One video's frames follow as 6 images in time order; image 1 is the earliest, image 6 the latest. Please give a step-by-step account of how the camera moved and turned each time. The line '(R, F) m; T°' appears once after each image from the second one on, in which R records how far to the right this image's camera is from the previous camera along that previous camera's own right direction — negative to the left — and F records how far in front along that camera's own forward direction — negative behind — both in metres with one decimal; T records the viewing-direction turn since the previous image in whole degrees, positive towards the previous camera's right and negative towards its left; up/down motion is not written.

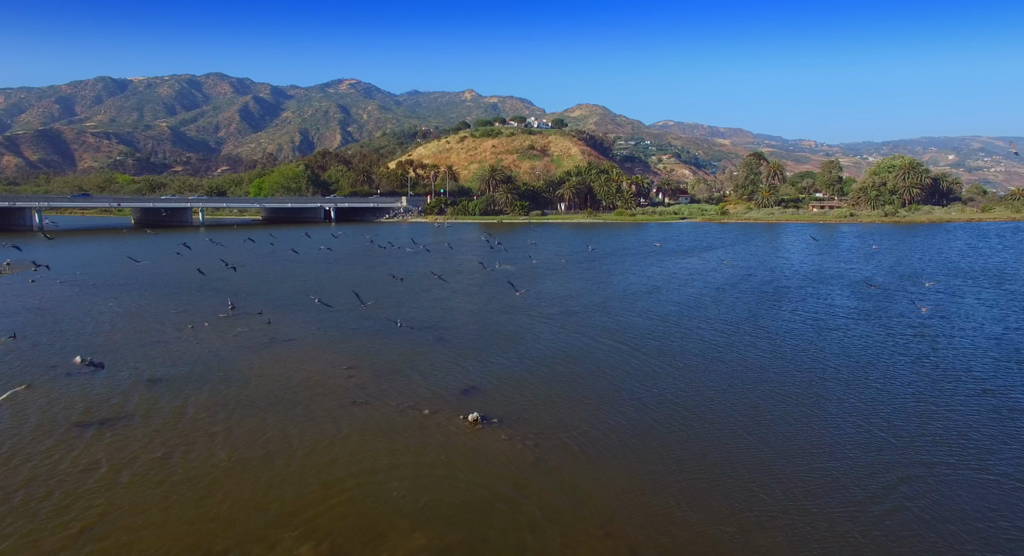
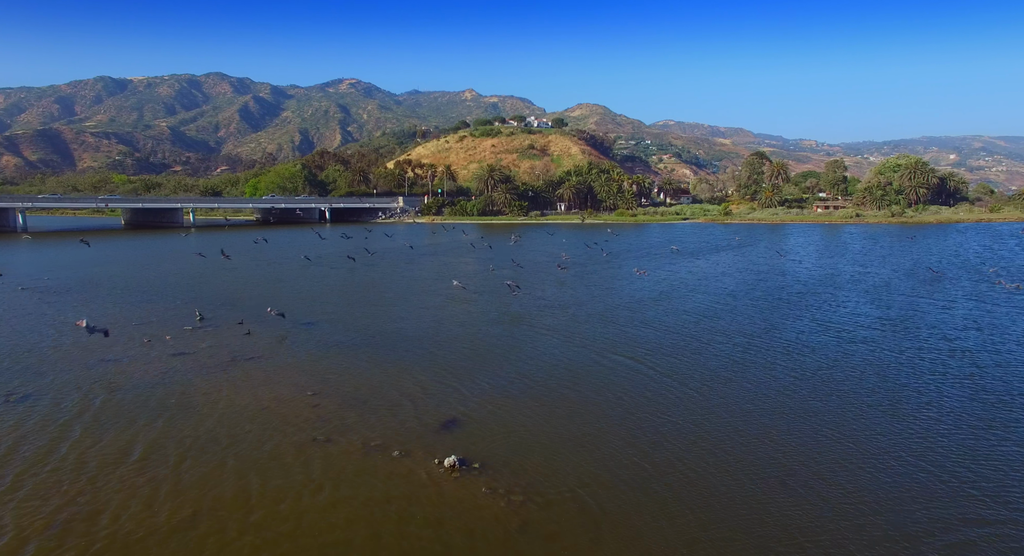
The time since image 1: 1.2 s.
(+0.3, +2.5) m; 0°
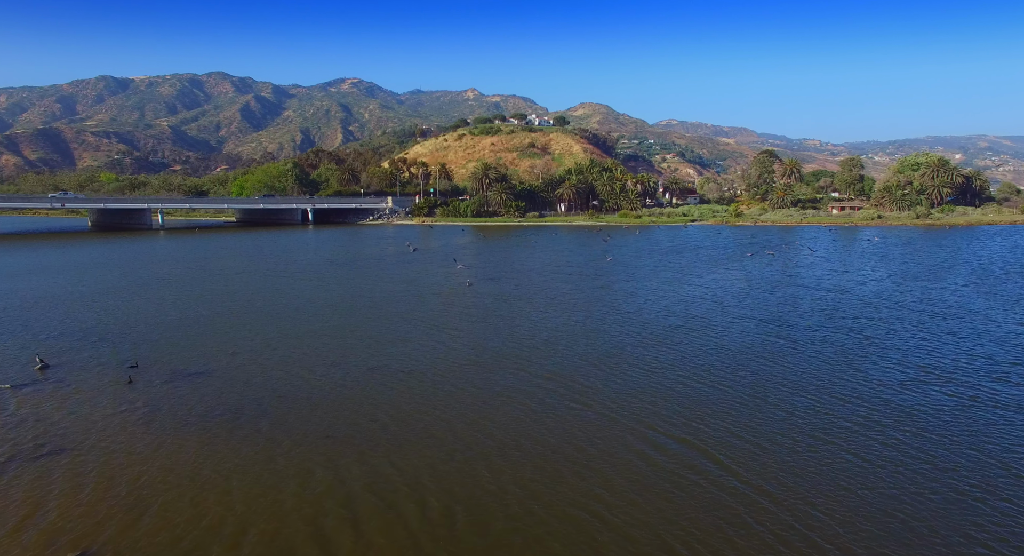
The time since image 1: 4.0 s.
(+1.1, +8.0) m; 0°
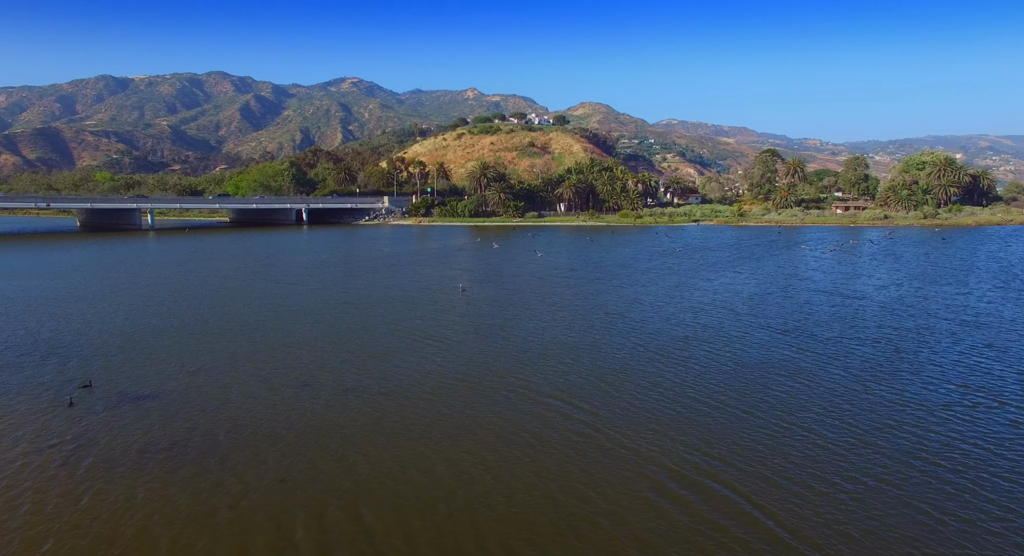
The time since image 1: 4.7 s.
(+0.3, +2.4) m; 0°
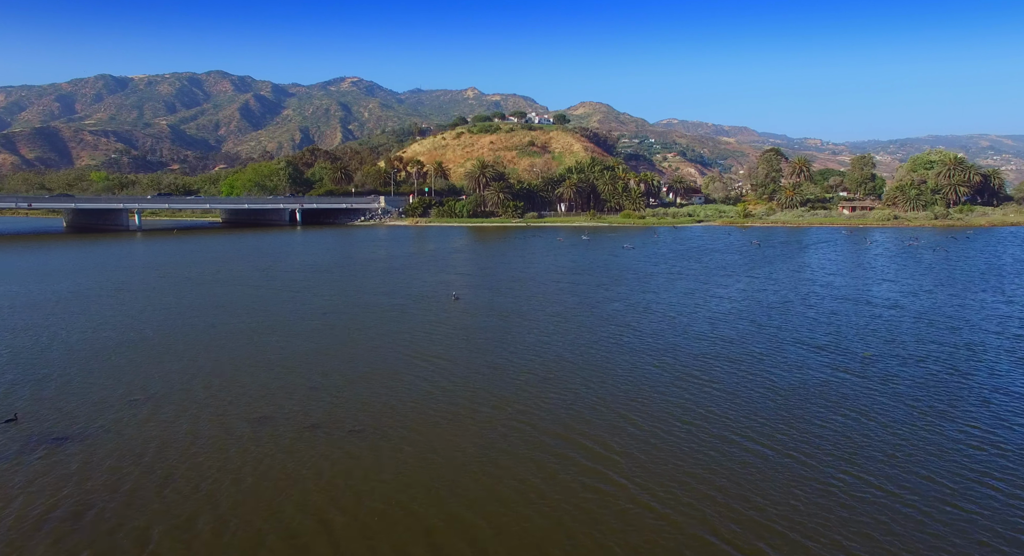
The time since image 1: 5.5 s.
(+0.1, +2.9) m; 0°
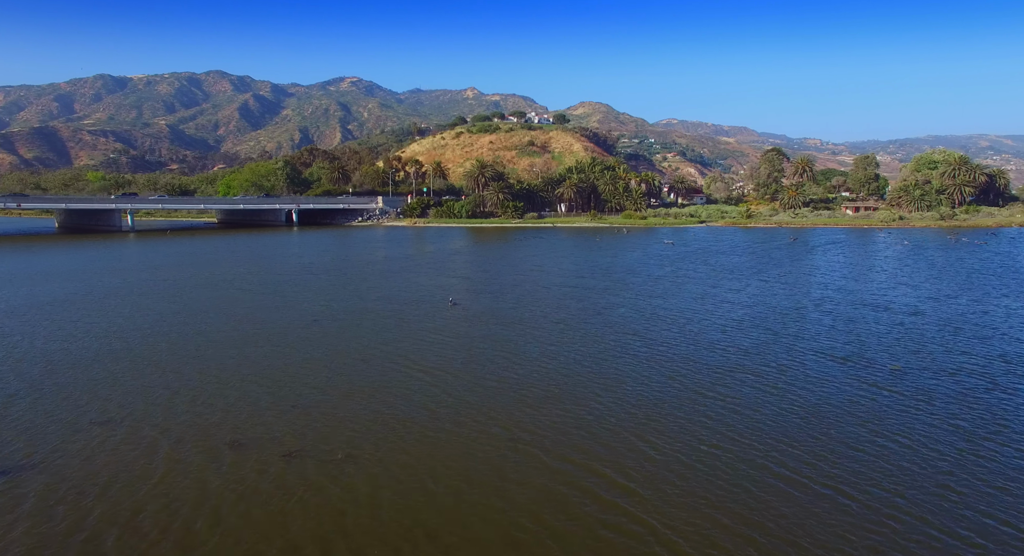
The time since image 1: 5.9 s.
(0.0, +1.6) m; 0°
